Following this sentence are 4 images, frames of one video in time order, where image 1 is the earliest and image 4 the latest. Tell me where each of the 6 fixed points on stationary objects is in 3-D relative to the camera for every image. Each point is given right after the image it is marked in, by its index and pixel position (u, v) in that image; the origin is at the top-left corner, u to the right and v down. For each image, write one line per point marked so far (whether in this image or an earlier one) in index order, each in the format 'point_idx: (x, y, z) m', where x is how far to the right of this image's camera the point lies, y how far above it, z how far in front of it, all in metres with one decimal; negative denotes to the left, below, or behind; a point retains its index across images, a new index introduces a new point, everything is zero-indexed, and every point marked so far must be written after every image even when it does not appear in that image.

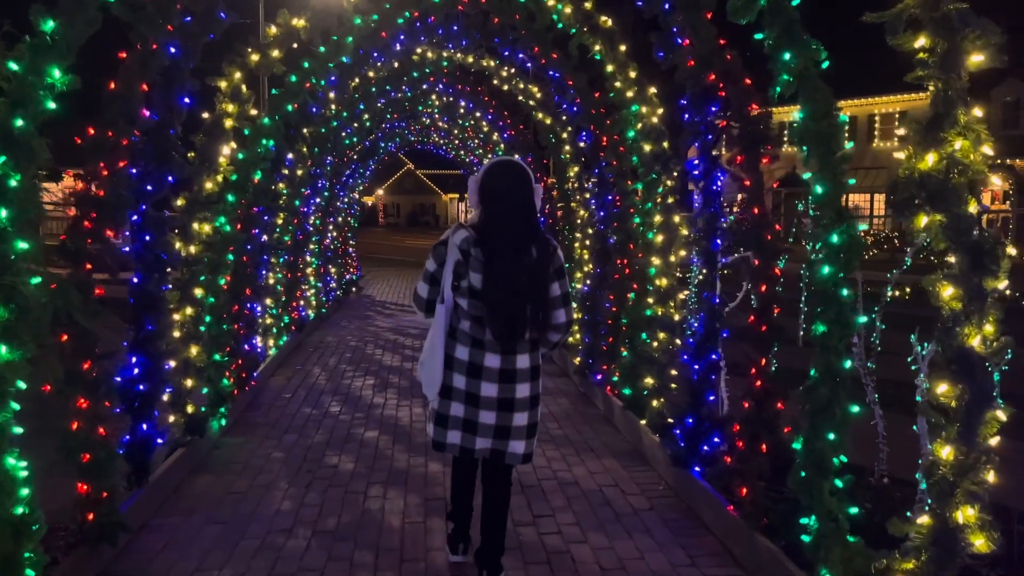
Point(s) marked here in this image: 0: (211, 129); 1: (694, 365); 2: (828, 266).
0: (-1.8, +0.9, +4.8) m
1: (+1.0, -0.4, +4.5) m
2: (+1.2, +0.1, +3.1) m
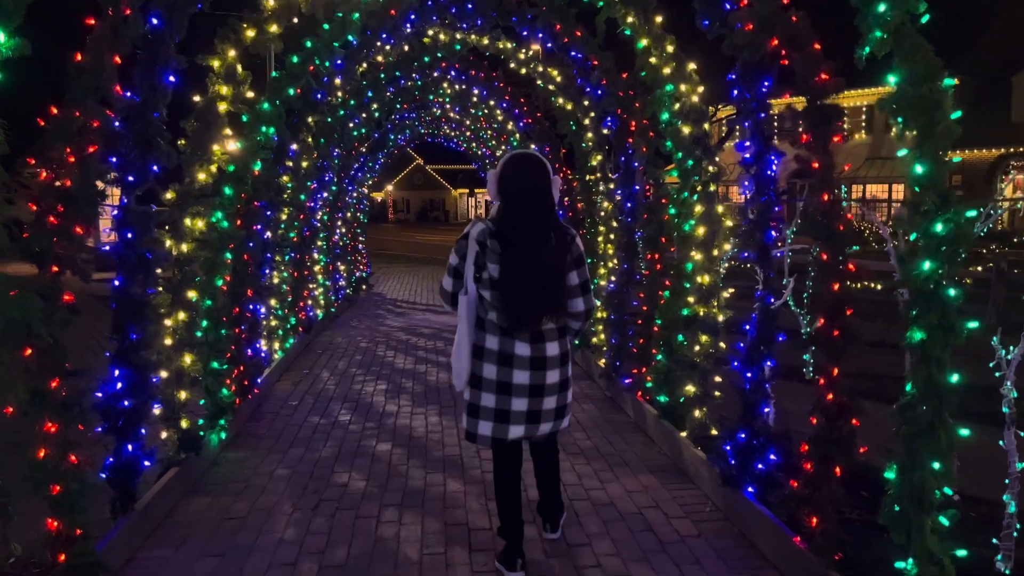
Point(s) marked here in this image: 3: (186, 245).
0: (-1.6, +0.9, +4.3) m
1: (+1.2, -0.4, +4.0) m
2: (+1.3, +0.1, +2.6) m
3: (-1.8, +0.2, +4.5) m
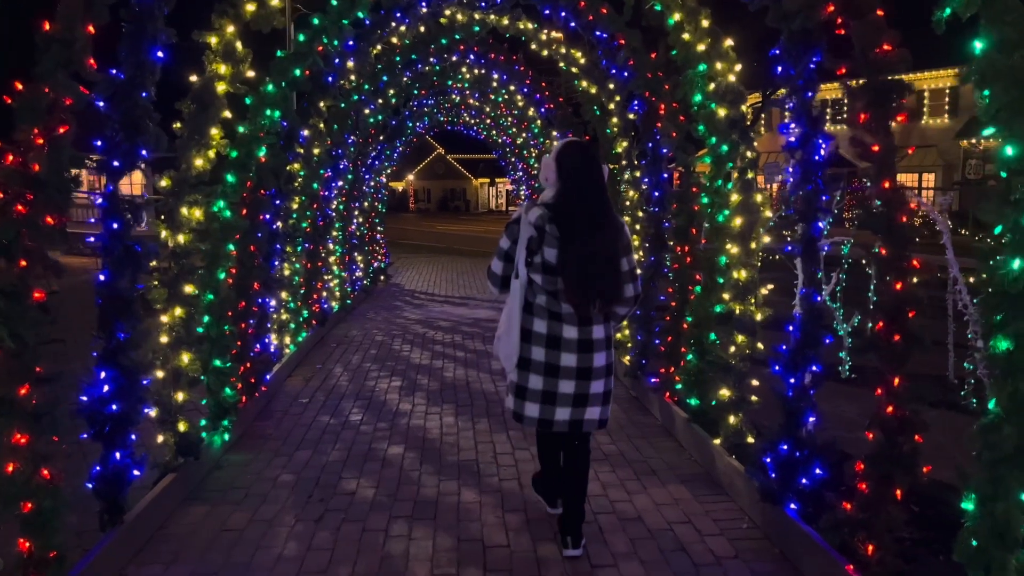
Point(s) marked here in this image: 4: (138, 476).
0: (-1.5, +1.0, +4.0) m
1: (+1.3, -0.4, +3.7) m
2: (+1.4, +0.1, +2.2) m
3: (-1.7, +0.3, +4.2) m
4: (-1.7, -0.9, +3.7) m
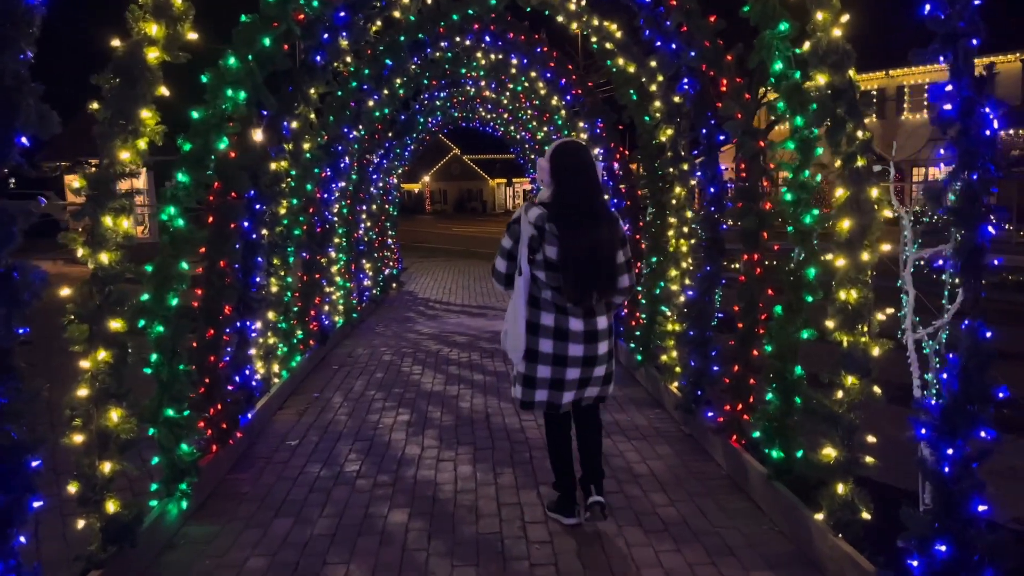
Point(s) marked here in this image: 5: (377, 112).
0: (-1.4, +0.8, +3.0) m
1: (+1.4, -0.5, +2.6) m
2: (+1.5, 0.0, +1.1) m
3: (-1.6, +0.1, +3.2) m
4: (-1.6, -1.0, +2.7) m
5: (-1.4, +1.8, +8.3) m
